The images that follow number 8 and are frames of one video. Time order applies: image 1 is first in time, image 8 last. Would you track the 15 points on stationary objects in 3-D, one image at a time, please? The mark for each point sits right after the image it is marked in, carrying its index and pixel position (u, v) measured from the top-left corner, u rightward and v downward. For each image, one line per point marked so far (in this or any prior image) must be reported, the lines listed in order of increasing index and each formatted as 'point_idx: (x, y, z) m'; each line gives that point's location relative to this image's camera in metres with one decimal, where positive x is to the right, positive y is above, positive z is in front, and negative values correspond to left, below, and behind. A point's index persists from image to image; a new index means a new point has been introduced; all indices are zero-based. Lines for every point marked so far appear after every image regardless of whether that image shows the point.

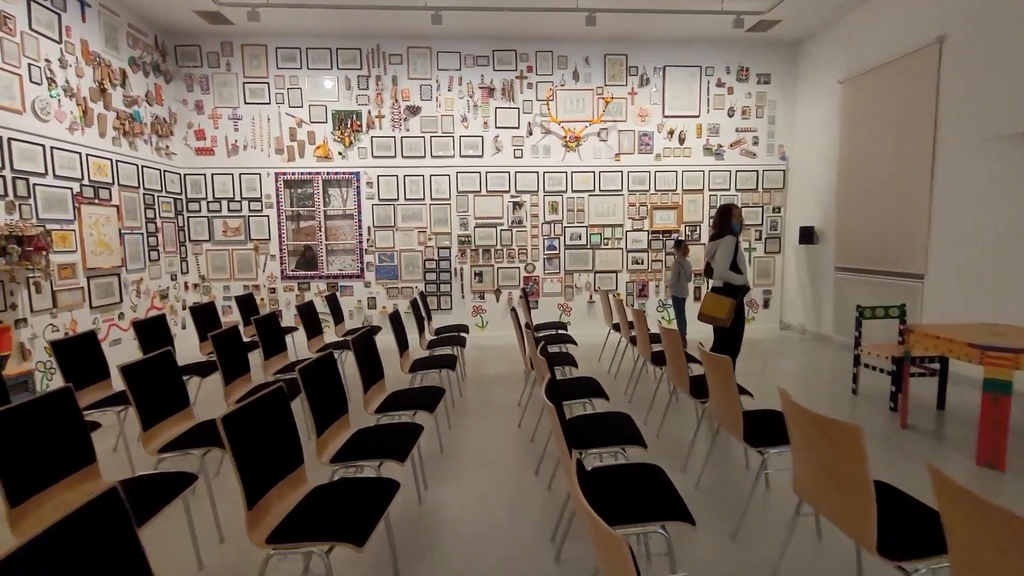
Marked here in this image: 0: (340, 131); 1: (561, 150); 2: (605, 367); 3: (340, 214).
0: (-2.2, +2.0, +6.3) m
1: (+0.7, +1.8, +6.5) m
2: (+1.0, -0.8, +4.9) m
3: (-2.3, +1.0, +6.4) m
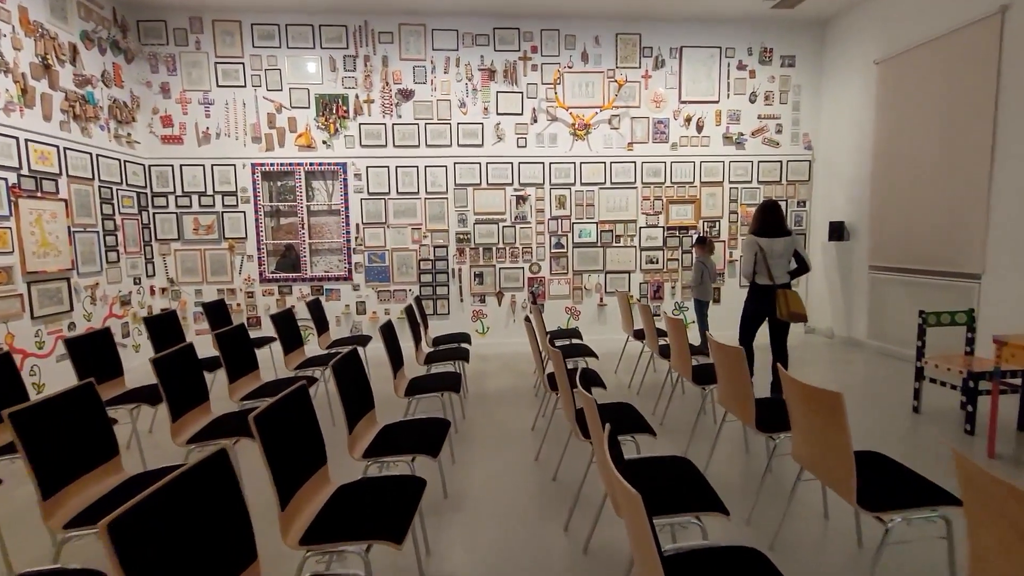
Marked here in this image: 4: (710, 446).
0: (-2.2, +2.0, +5.7) m
1: (+0.7, +1.8, +5.9) m
2: (+1.0, -0.8, +4.3) m
3: (-2.2, +0.9, +5.8) m
4: (+1.3, -1.0, +3.0) m
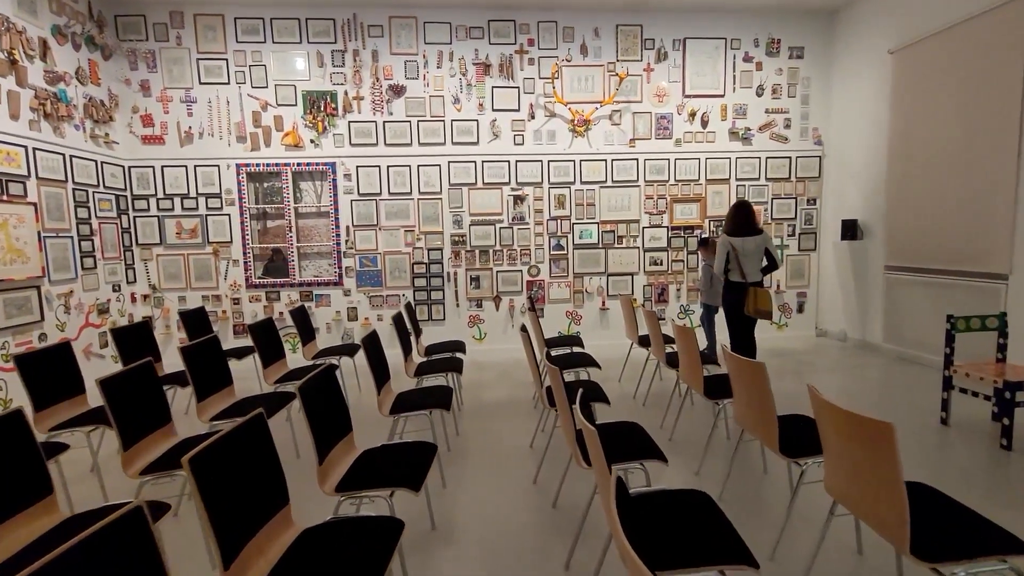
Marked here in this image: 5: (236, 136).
0: (-2.2, +1.9, +5.4) m
1: (+0.7, +1.8, +5.7) m
2: (+1.0, -0.9, +4.1) m
3: (-2.3, +0.9, +5.5) m
4: (+1.2, -1.0, +2.8) m
5: (-3.1, +1.7, +5.4) m
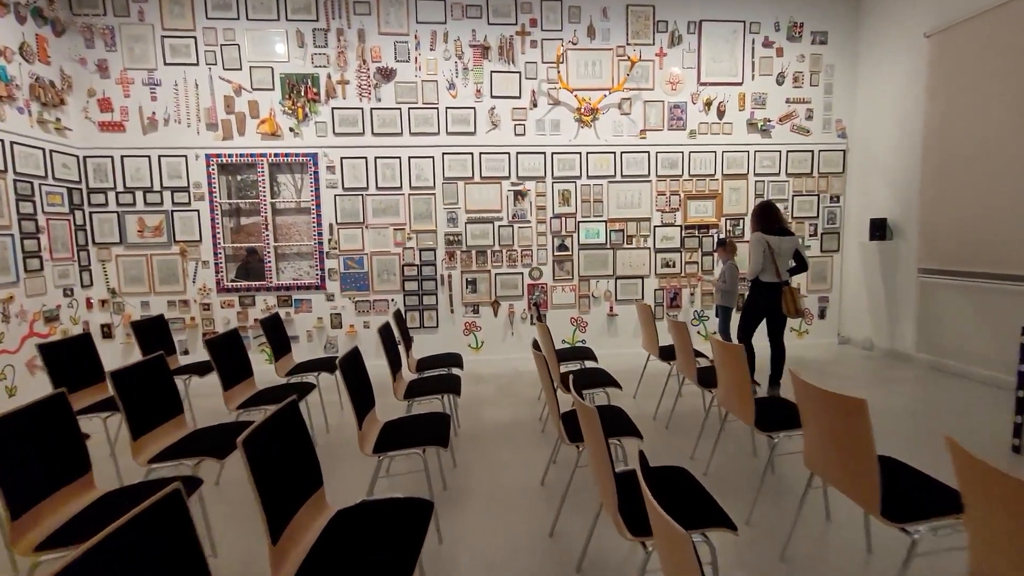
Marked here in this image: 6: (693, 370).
0: (-2.2, +1.9, +4.9) m
1: (+0.7, +1.7, +5.2) m
2: (+1.0, -0.9, +3.6) m
3: (-2.3, +0.8, +5.0) m
4: (+1.3, -1.1, +2.3) m
5: (-3.1, +1.6, +4.8) m
6: (+1.2, -0.5, +3.2) m
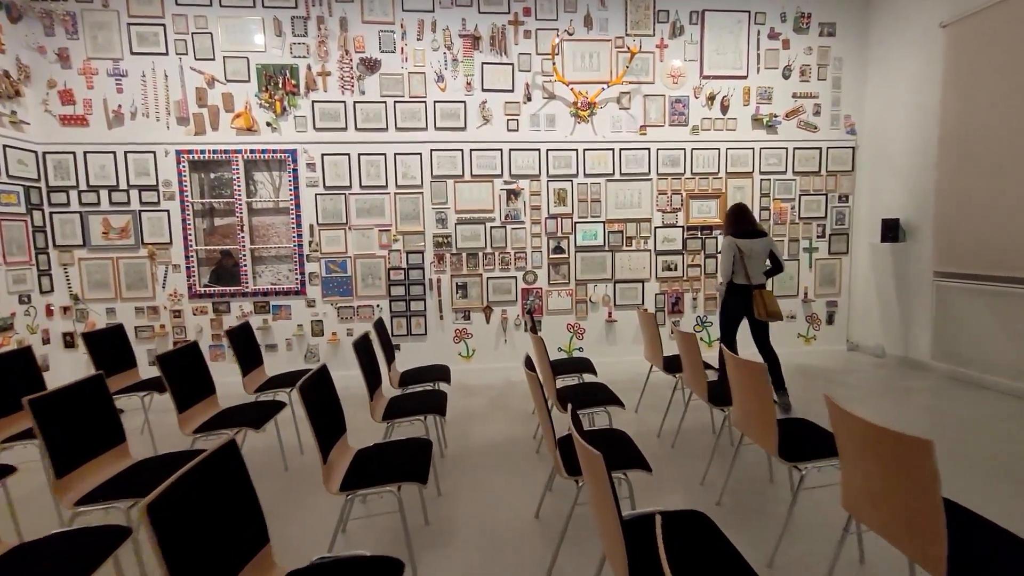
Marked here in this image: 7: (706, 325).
0: (-2.3, +1.8, +4.6) m
1: (+0.6, +1.7, +4.9) m
2: (+1.0, -1.0, +3.3) m
3: (-2.3, +0.8, +4.7) m
4: (+1.2, -1.1, +2.0) m
5: (-3.1, +1.6, +4.5) m
6: (+1.1, -0.6, +2.9) m
7: (+2.1, -0.4, +5.2) m
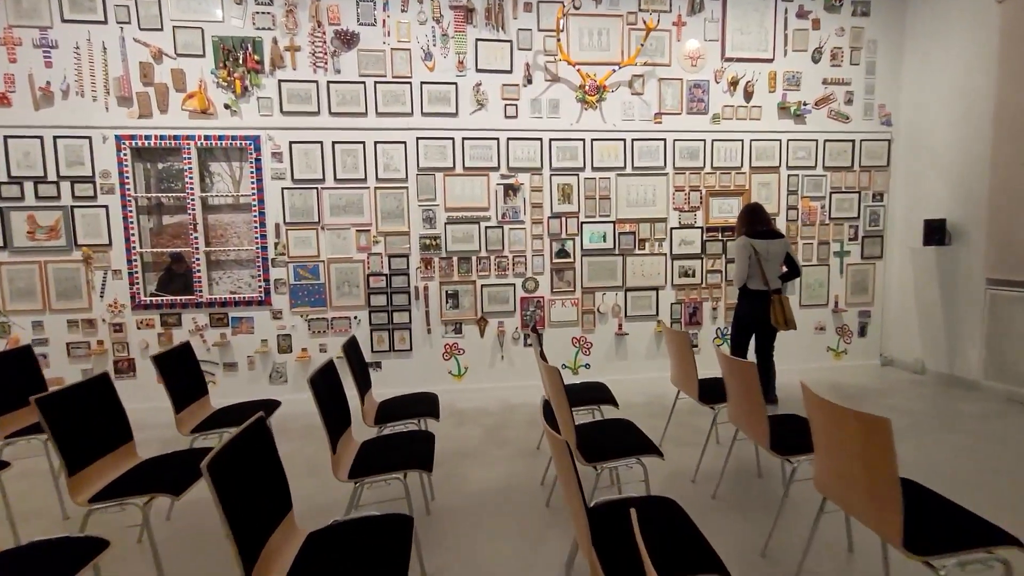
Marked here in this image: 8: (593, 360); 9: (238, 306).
0: (-2.3, +1.8, +3.9) m
1: (+0.6, +1.6, +4.3) m
2: (+1.0, -1.0, +2.7) m
3: (-2.3, +0.7, +4.0) m
4: (+1.3, -1.2, +1.4) m
5: (-3.1, +1.5, +3.8) m
6: (+1.1, -0.6, +2.3) m
7: (+2.0, -0.5, +4.6) m
8: (+0.7, -0.7, +4.5) m
9: (-2.3, -0.1, +4.1) m
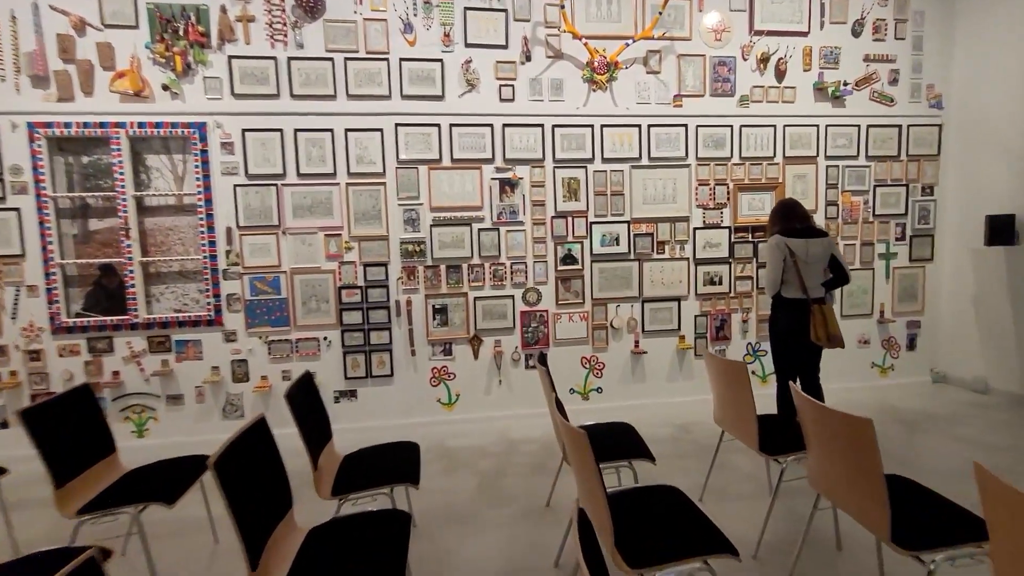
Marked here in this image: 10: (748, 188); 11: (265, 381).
0: (-2.3, +1.6, +3.3) m
1: (+0.5, +1.5, +3.7) m
2: (+1.0, -1.1, +2.1) m
3: (-2.4, +0.6, +3.4) m
4: (+1.3, -1.2, +0.8) m
5: (-3.2, +1.4, +3.2) m
6: (+1.2, -0.7, +1.7) m
7: (+2.0, -0.6, +4.0) m
8: (+0.7, -0.7, +3.8) m
9: (-2.3, -0.3, +3.4) m
10: (+1.9, +0.8, +3.9) m
11: (-1.8, -0.7, +3.5) m
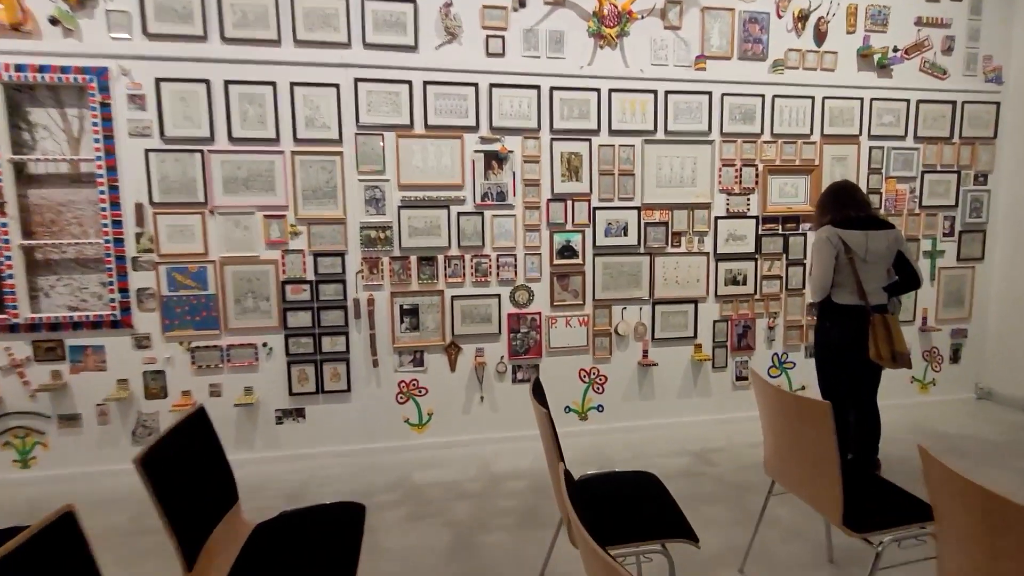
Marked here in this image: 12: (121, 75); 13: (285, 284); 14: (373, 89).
0: (-2.4, +1.7, +2.5) m
1: (+0.5, +1.5, +3.0) m
2: (+1.0, -1.1, +1.5) m
3: (-2.4, +0.6, +2.6) m
4: (+1.3, -1.3, +0.2) m
5: (-3.2, +1.4, +2.4) m
6: (+1.1, -0.7, +1.1) m
7: (+1.9, -0.6, +3.4) m
8: (+0.6, -0.7, +3.2) m
9: (-2.4, -0.2, +2.7) m
10: (+1.8, +0.8, +3.3) m
11: (-1.9, -0.6, +2.8) m
12: (-2.1, +1.1, +2.6) m
13: (-1.3, 0.0, +2.8) m
14: (-0.8, +1.2, +2.8) m
